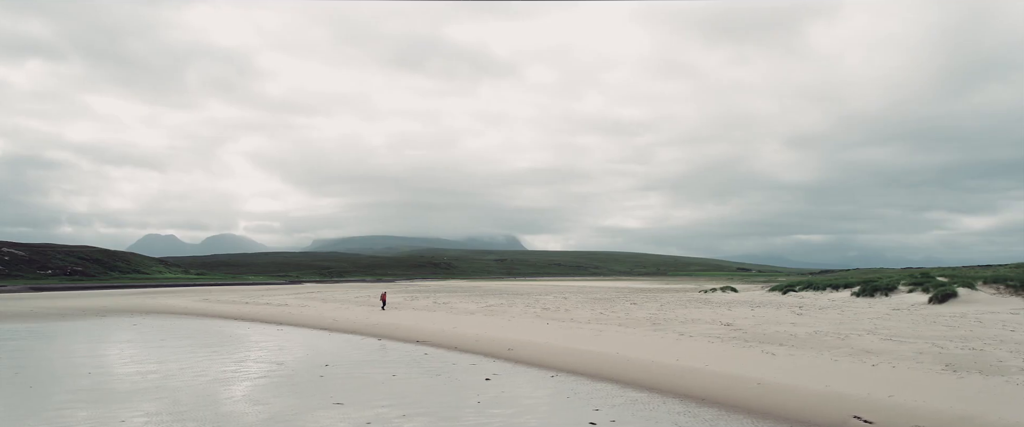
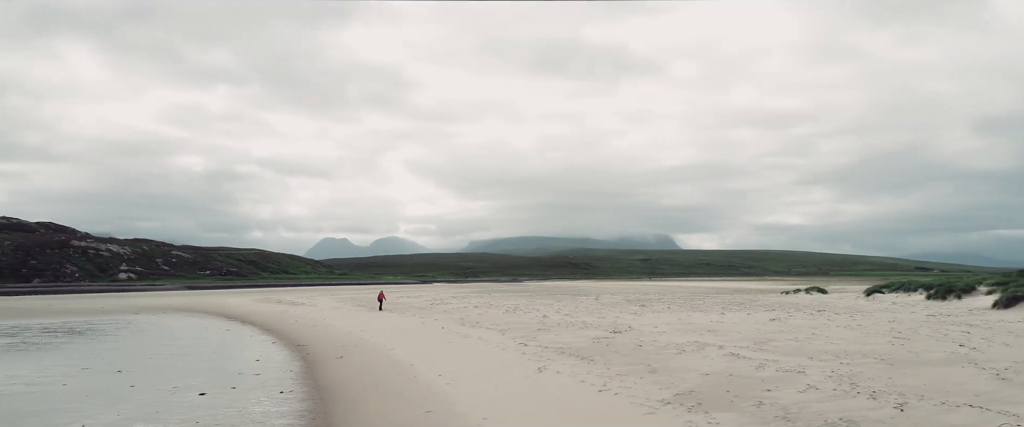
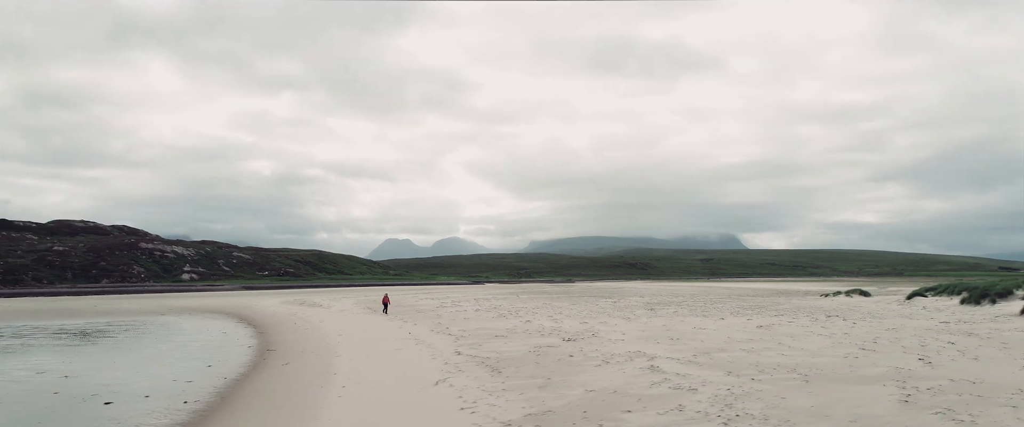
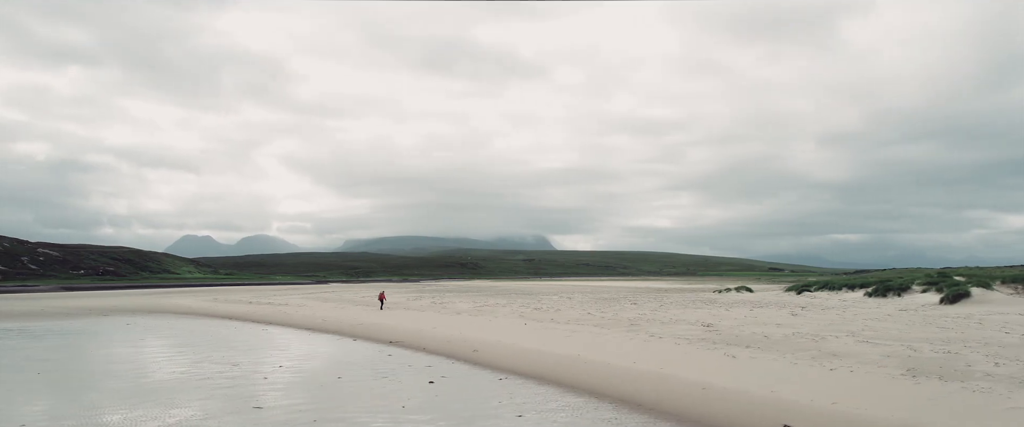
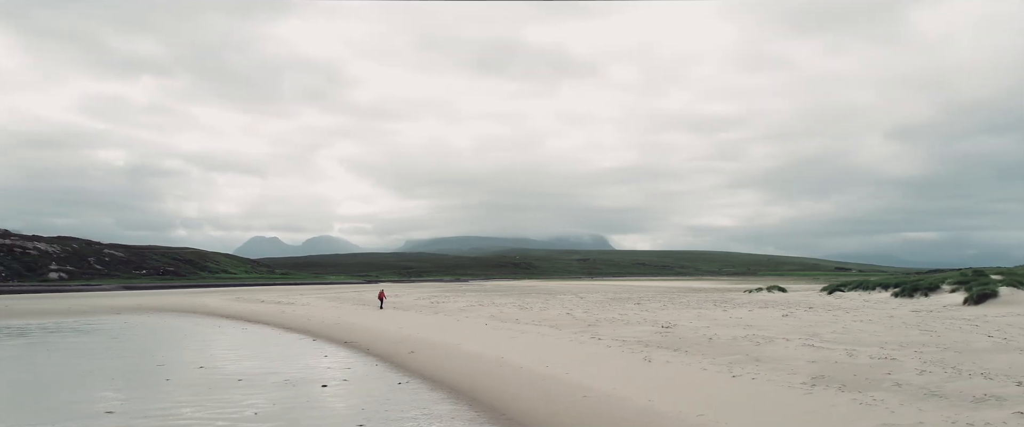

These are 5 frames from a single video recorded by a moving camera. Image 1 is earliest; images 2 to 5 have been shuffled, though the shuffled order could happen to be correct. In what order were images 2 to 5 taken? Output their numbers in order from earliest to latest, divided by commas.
4, 5, 2, 3
